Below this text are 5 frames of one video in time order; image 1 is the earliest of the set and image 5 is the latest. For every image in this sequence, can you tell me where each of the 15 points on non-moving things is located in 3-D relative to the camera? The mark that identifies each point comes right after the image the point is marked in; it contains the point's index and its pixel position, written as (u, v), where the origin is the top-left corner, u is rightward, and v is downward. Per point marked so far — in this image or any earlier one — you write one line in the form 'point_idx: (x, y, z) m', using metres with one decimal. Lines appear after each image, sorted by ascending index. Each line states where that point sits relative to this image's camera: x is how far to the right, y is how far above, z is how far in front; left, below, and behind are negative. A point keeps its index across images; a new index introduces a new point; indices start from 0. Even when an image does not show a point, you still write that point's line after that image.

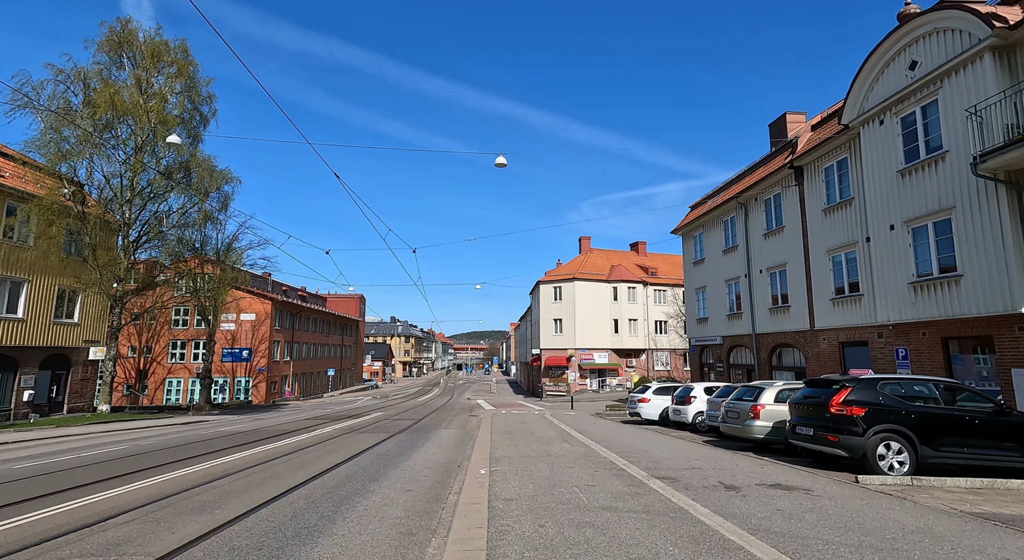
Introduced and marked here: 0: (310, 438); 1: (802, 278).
0: (-5.0, -3.9, +14.8) m
1: (+9.7, 0.0, +19.7) m
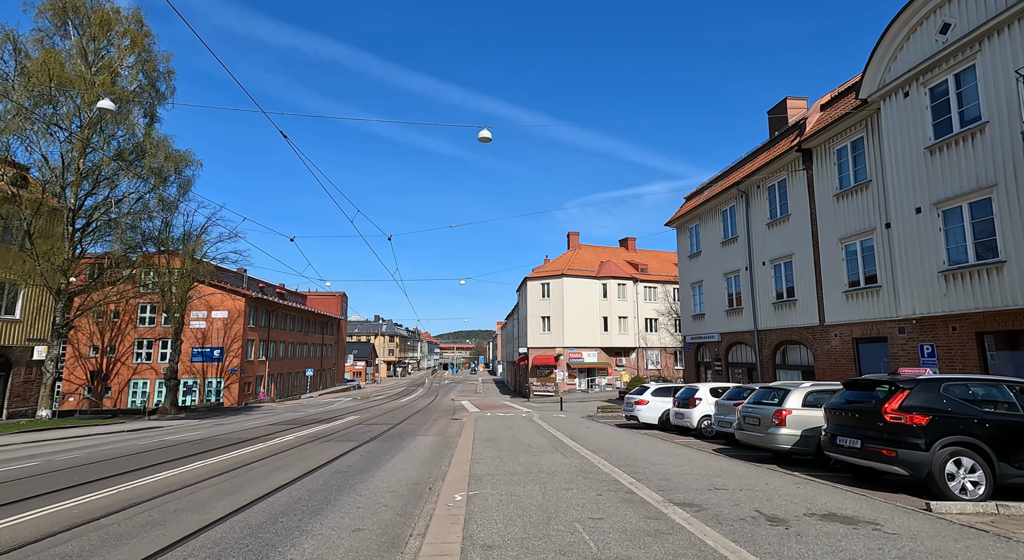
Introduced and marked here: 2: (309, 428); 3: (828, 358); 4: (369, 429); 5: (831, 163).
0: (-5.4, -3.7, +13.0) m
1: (+9.3, +0.3, +18.2) m
2: (-6.6, -4.8, +19.2) m
3: (+9.3, -2.3, +17.2) m
4: (-4.4, -4.6, +18.0) m
5: (+9.3, +3.4, +17.2) m
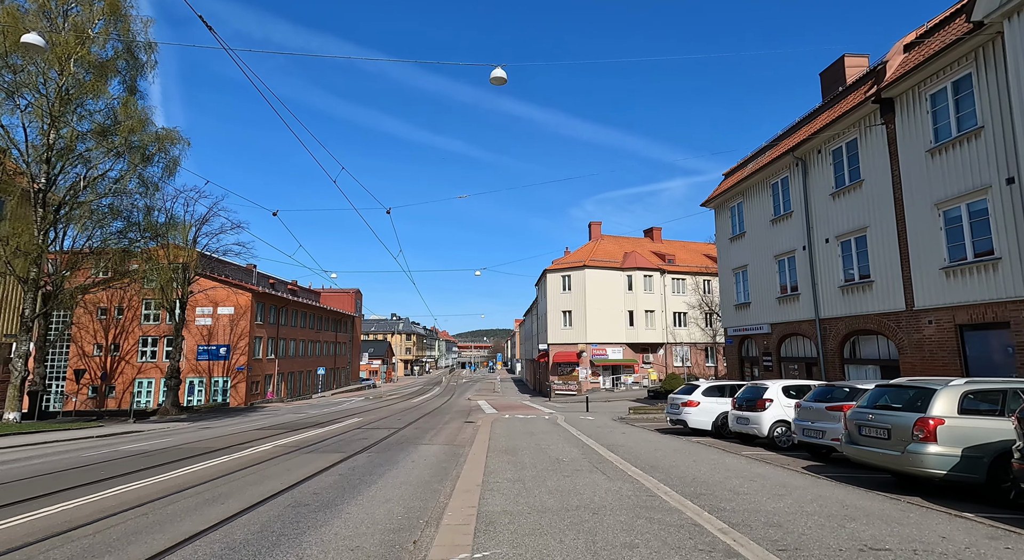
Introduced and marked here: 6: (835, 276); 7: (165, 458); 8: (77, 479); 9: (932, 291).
0: (-4.9, -3.2, +10.4) m
1: (+9.8, +0.9, +15.1) m
2: (-6.0, -4.3, +16.6) m
3: (+9.8, -1.7, +14.1) m
4: (-3.8, -4.1, +15.4) m
5: (+9.8, +4.1, +14.1) m
6: (+9.7, +0.1, +17.7) m
7: (-6.6, -3.4, +11.2) m
8: (-6.4, -2.9, +8.5) m
9: (+9.9, -0.3, +13.8) m
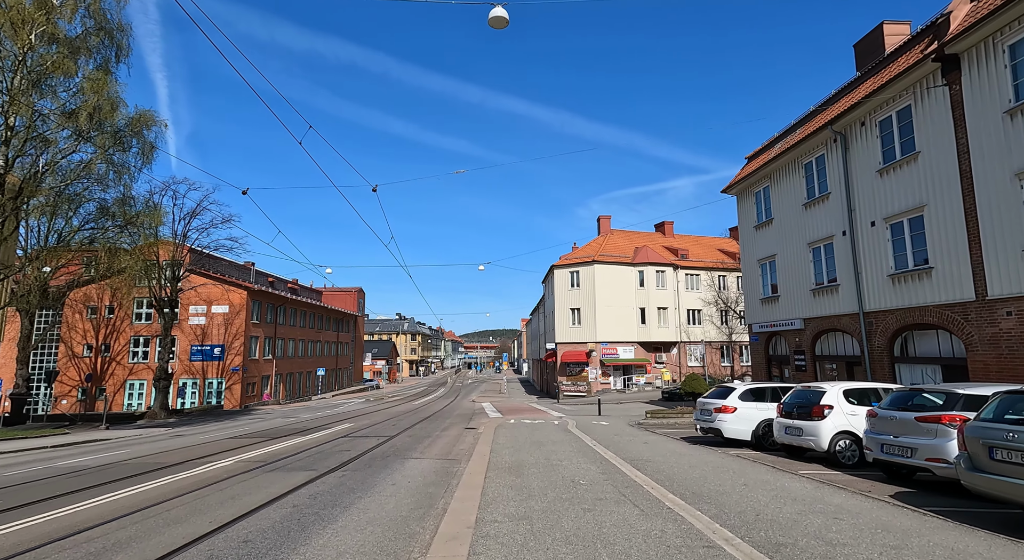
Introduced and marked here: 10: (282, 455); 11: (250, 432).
0: (-4.9, -2.9, +8.4) m
1: (+9.9, +1.2, +13.0) m
2: (-5.9, -4.1, +14.7) m
3: (+9.9, -1.4, +12.1) m
4: (-3.7, -3.8, +13.4) m
5: (+9.9, +4.4, +12.0) m
6: (+9.9, +0.5, +15.6) m
7: (-6.5, -3.1, +9.3) m
8: (-6.3, -2.6, +6.6) m
9: (+9.9, +0.1, +11.7) m
10: (-4.5, -3.4, +11.2) m
11: (-8.5, -4.9, +18.9) m
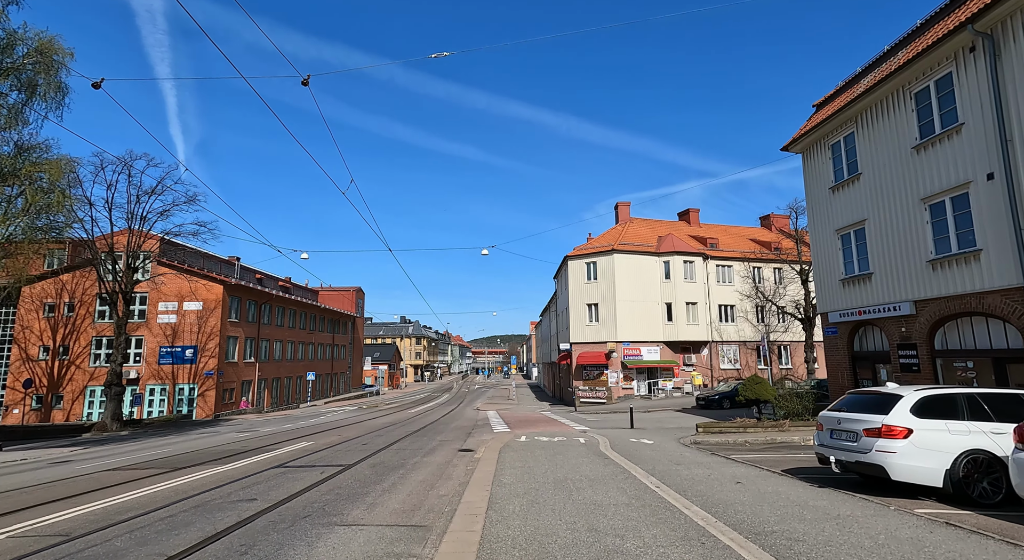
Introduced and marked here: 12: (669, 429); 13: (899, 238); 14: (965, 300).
0: (-4.8, -2.1, +3.5) m
1: (+10.1, +2.1, +8.0) m
2: (-5.7, -3.3, +9.8) m
3: (+10.1, -0.5, +7.0) m
4: (-3.5, -3.0, +8.5) m
5: (+10.0, +5.2, +7.0) m
6: (+10.1, +1.3, +10.5) m
7: (-6.4, -2.3, +4.4) m
8: (-6.3, -1.8, +1.7) m
9: (+10.1, +0.9, +6.6) m
10: (-4.3, -2.6, +6.3) m
11: (-8.2, -4.2, +14.0) m
12: (+4.7, -4.5, +17.7) m
13: (+10.0, +1.1, +15.0) m
14: (+10.0, -0.4, +12.9) m
